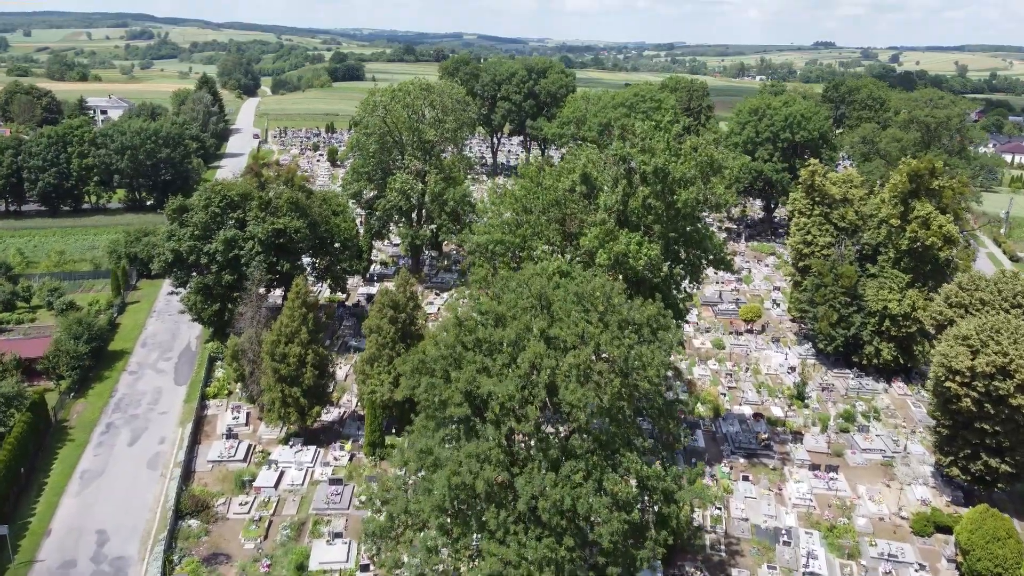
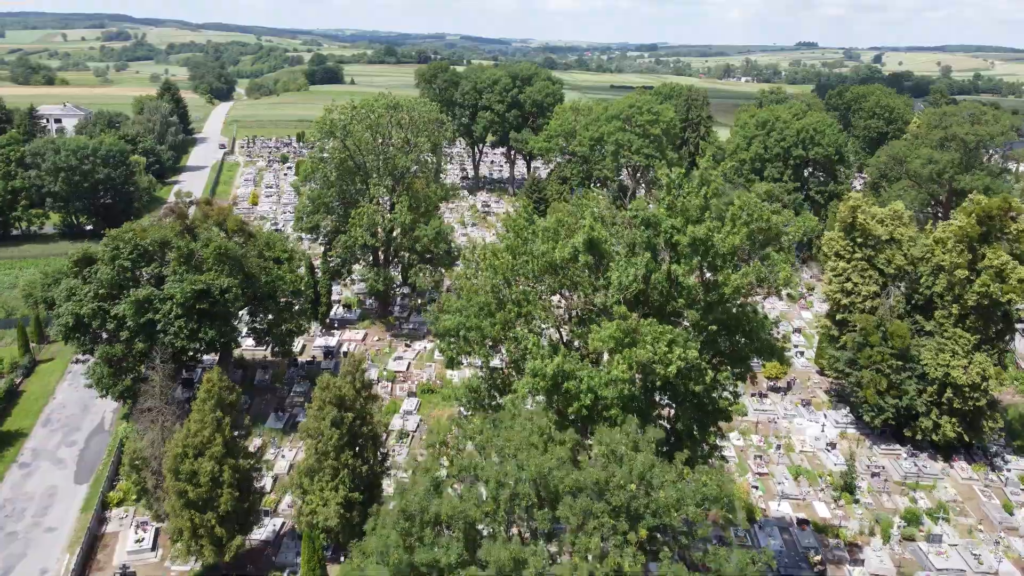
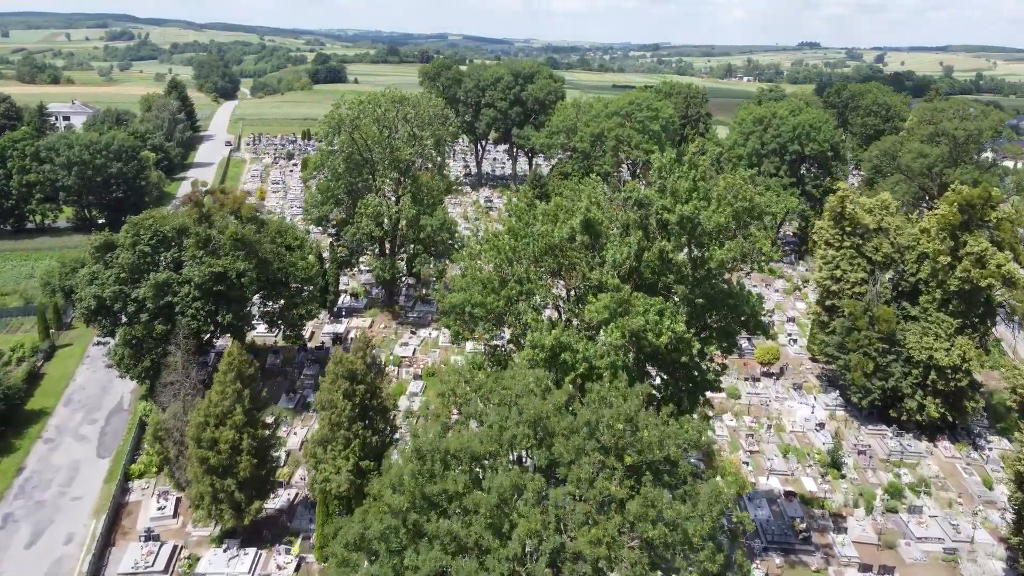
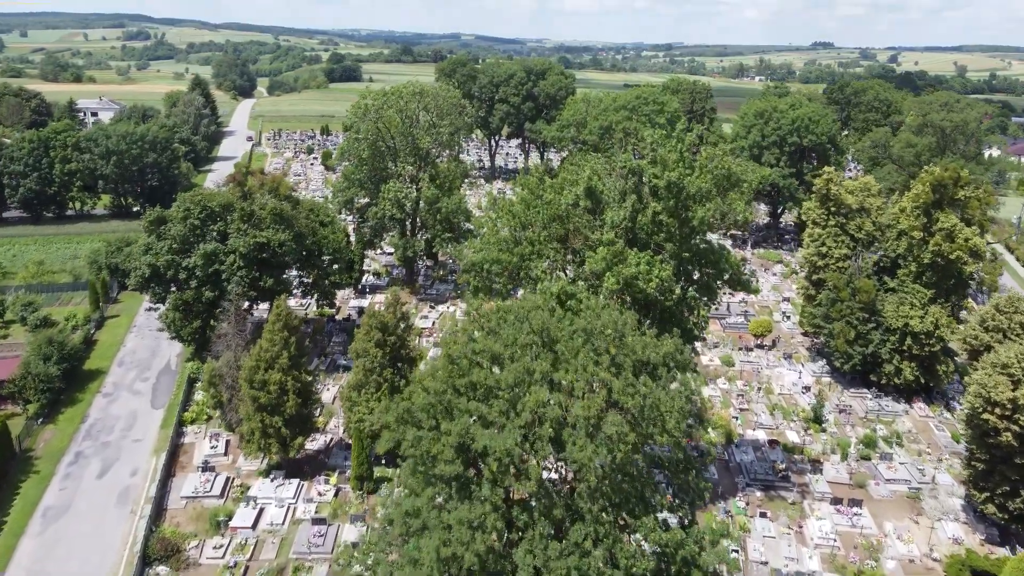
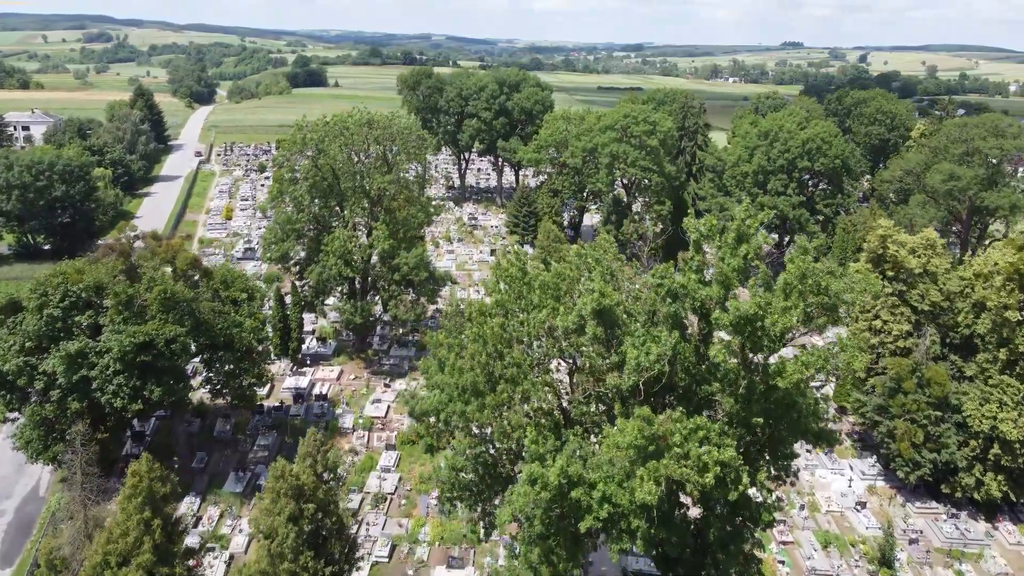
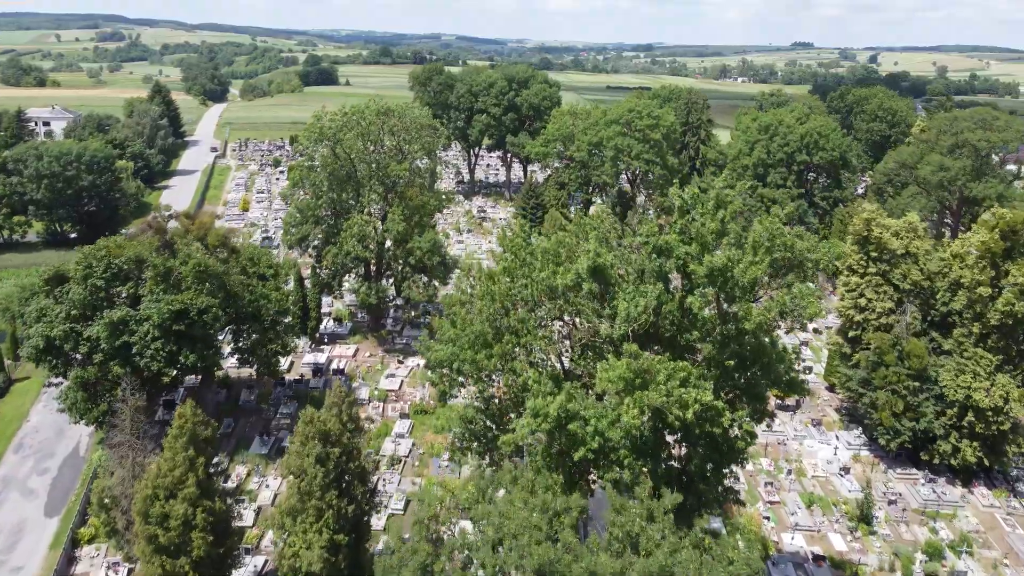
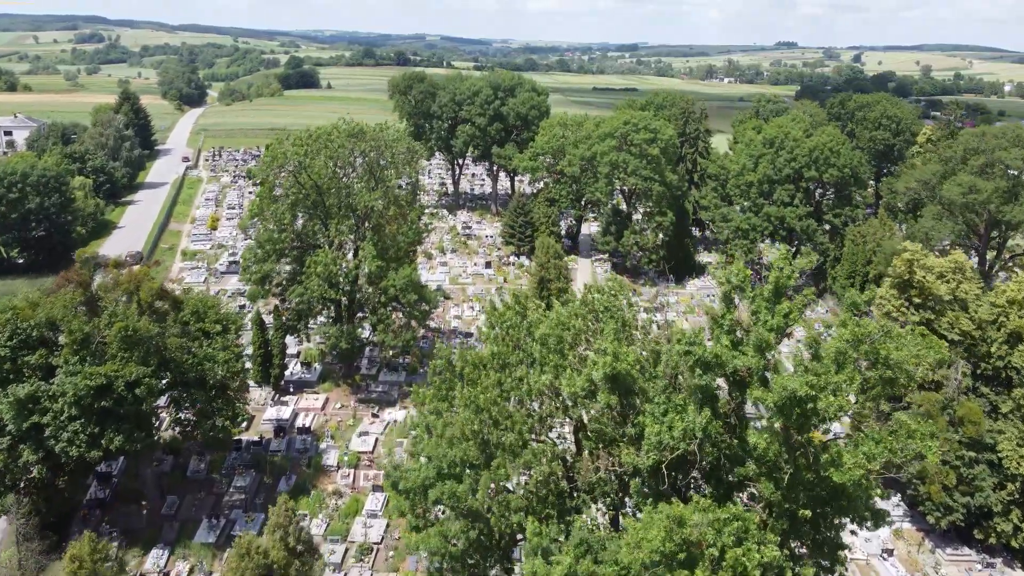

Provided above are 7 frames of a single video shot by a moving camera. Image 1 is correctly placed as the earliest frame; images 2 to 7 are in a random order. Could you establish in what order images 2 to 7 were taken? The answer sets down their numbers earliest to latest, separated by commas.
4, 3, 2, 6, 5, 7
